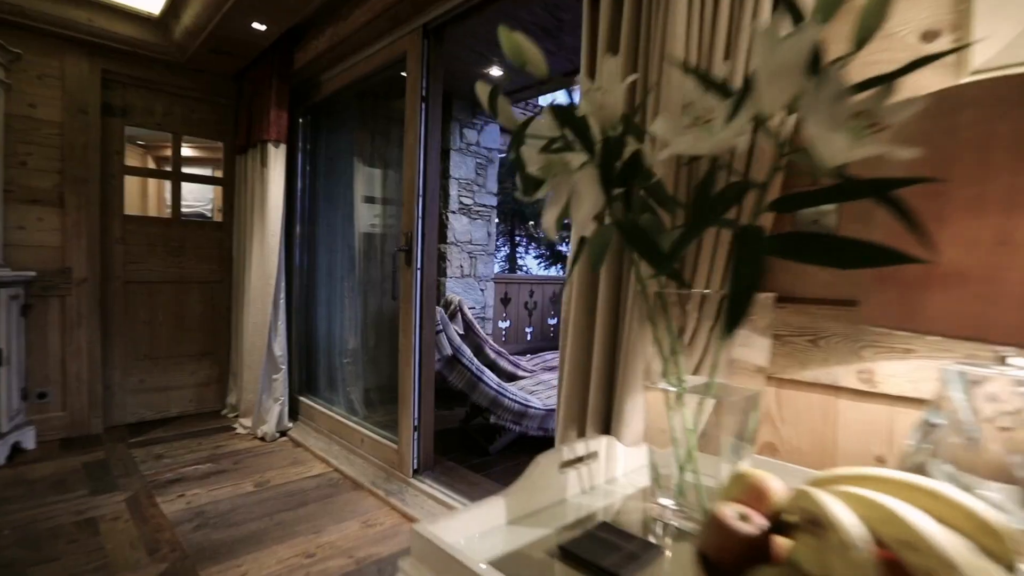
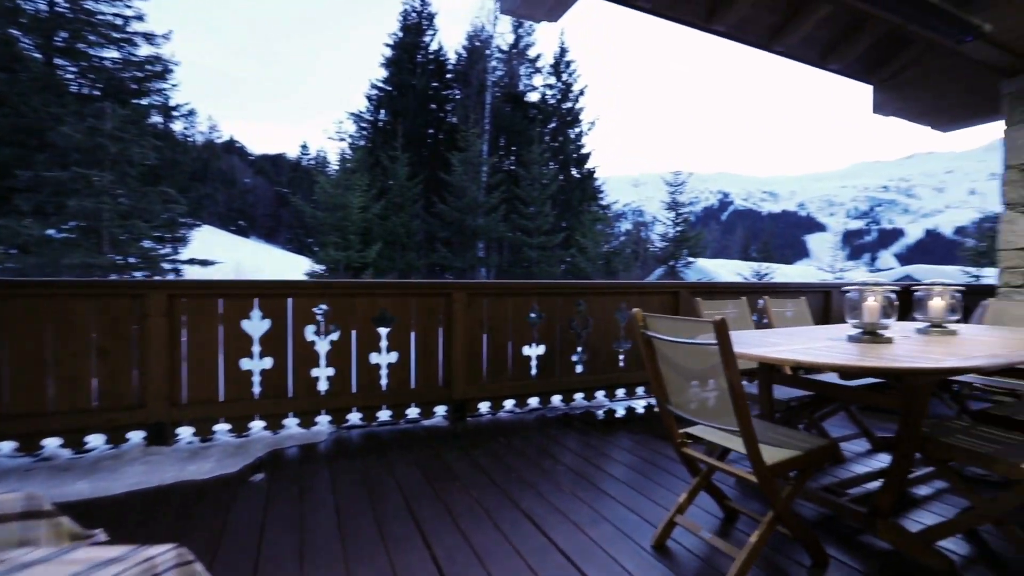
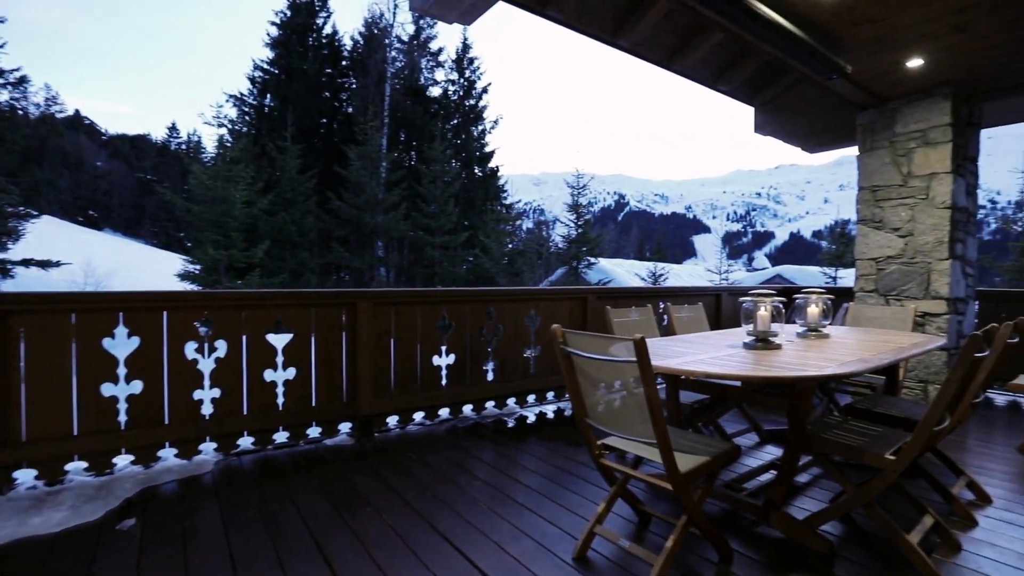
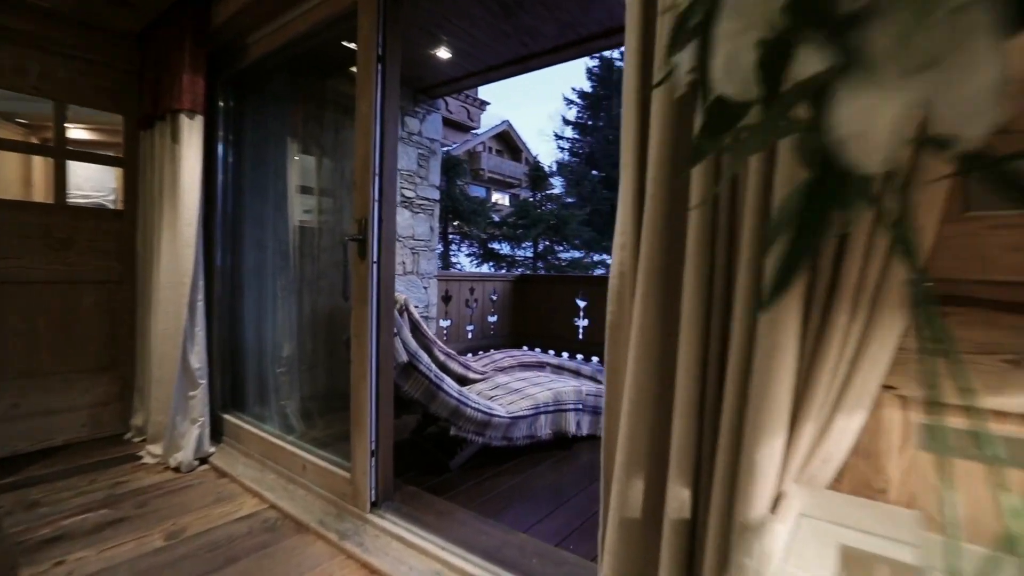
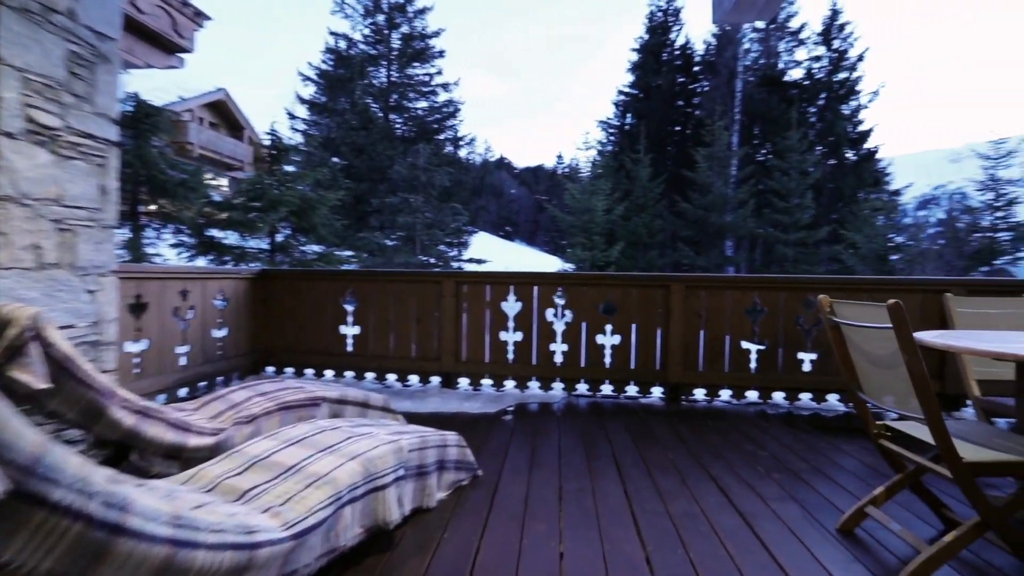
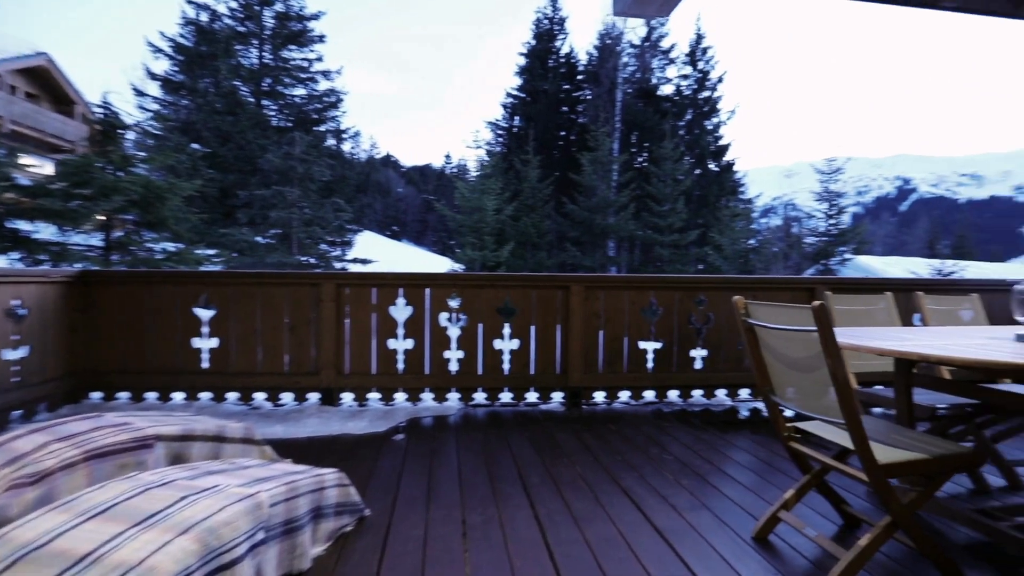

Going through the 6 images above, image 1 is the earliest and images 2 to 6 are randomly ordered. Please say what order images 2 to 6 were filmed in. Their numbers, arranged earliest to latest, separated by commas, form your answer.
4, 5, 6, 2, 3
